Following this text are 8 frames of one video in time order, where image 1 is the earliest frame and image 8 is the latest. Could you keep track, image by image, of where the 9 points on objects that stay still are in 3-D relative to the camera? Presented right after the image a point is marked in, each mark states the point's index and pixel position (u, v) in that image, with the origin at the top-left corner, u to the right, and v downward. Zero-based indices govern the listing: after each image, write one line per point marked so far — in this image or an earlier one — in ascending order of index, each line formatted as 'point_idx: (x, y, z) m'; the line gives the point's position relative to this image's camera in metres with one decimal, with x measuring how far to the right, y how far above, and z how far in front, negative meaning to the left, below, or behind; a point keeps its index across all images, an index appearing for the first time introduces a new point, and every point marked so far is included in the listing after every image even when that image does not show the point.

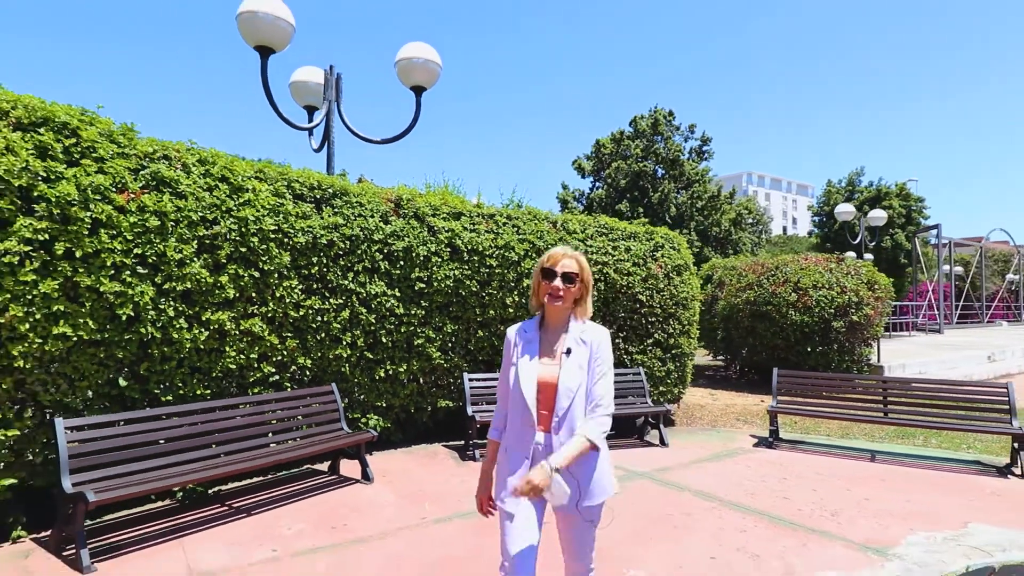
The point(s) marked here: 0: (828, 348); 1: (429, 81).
0: (+5.7, -1.1, +10.8) m
1: (-1.0, +2.6, +7.4) m
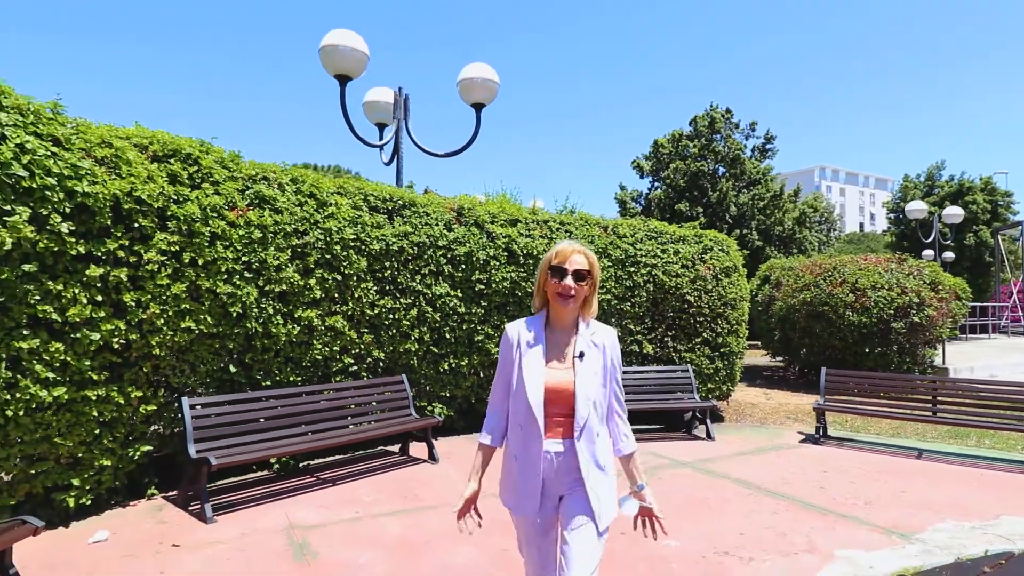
0: (+6.7, -1.1, +10.7) m
1: (-0.3, +2.6, +8.0) m
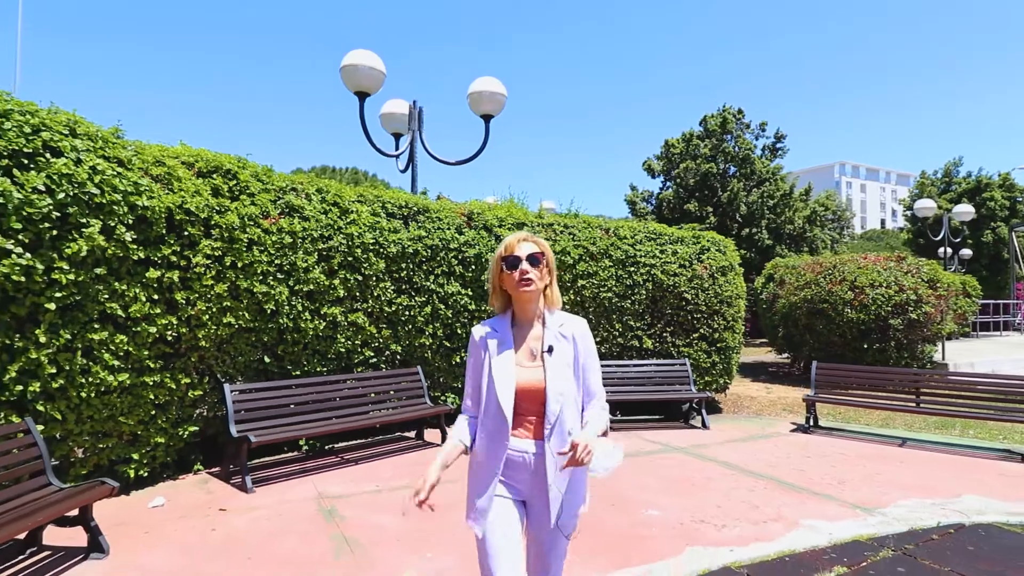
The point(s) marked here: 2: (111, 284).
0: (+6.9, -1.0, +11.1) m
1: (-0.2, +2.6, +8.6) m
2: (-3.0, 0.0, +4.5) m
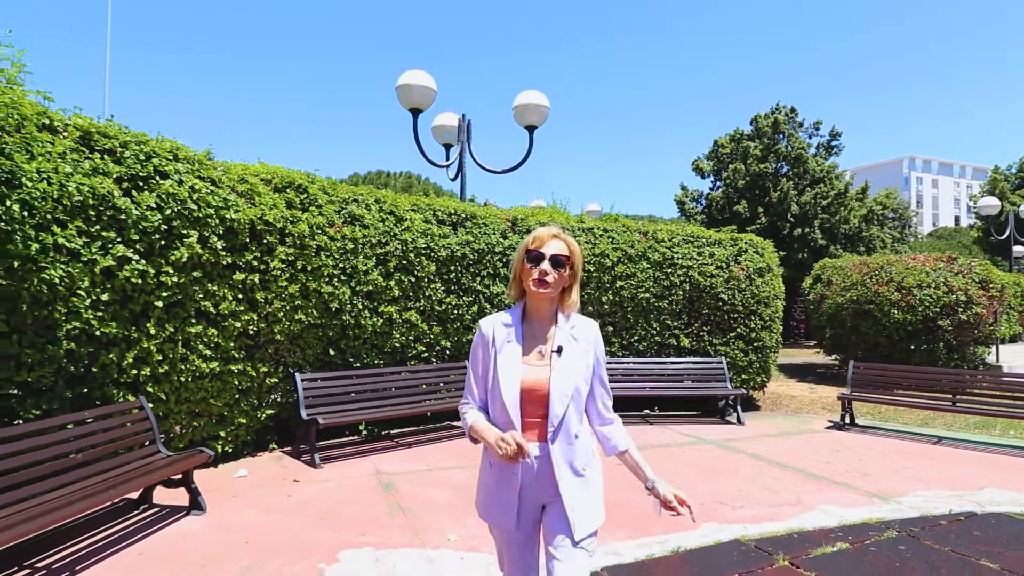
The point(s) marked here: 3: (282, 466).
0: (+7.7, -1.1, +11.0) m
1: (+0.4, +2.6, +9.1) m
2: (-2.7, 0.0, +5.3) m
3: (-2.2, -1.7, +5.8) m
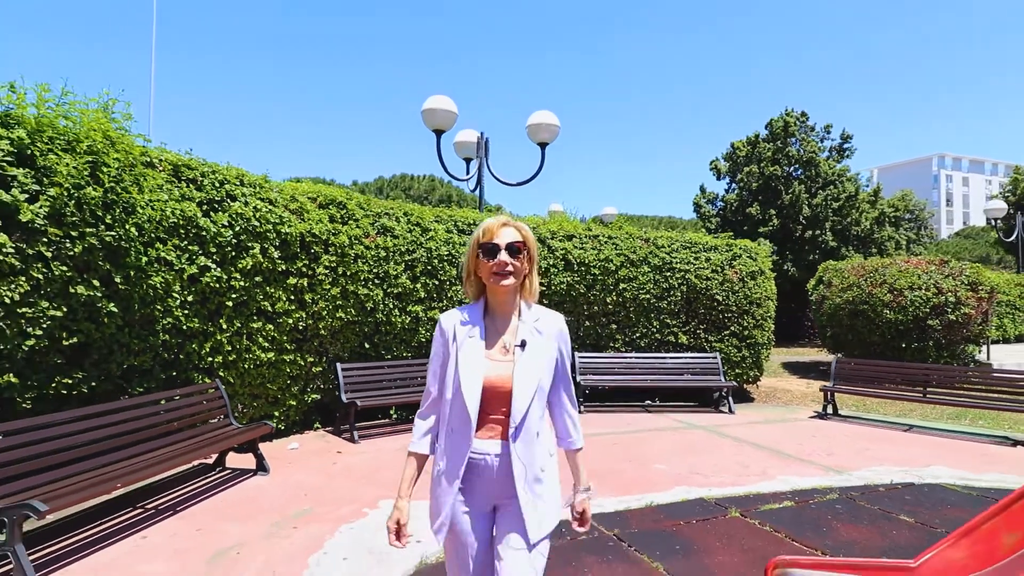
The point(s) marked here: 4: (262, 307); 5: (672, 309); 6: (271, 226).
0: (+8.0, -1.1, +11.6) m
1: (+0.7, +2.5, +10.0) m
2: (-2.6, 0.0, +6.3) m
3: (-2.1, -1.7, +6.8) m
4: (-2.7, -0.2, +6.3) m
5: (+2.5, -0.3, +9.5) m
6: (-2.5, +0.6, +6.3) m
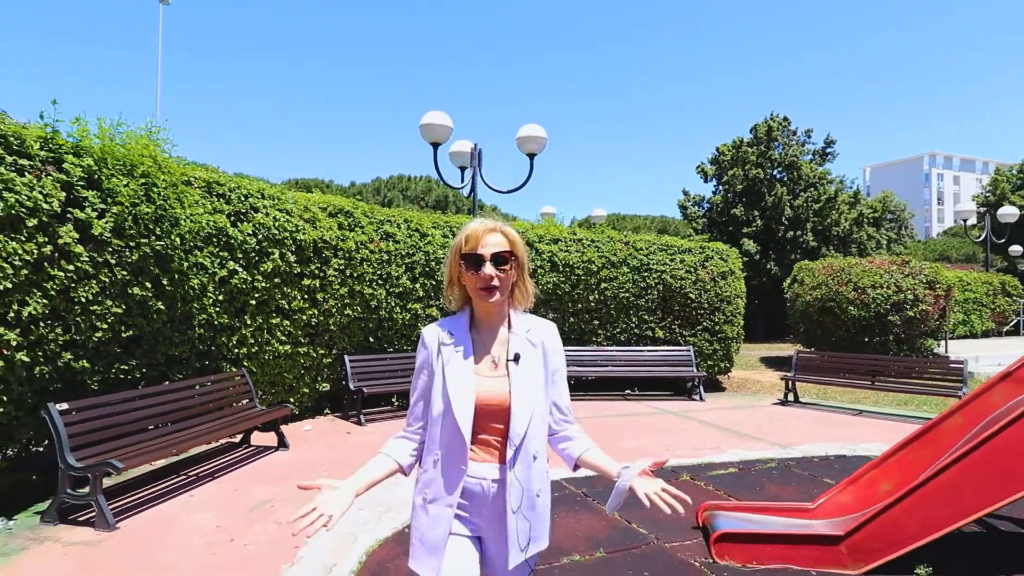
0: (+7.9, -1.1, +12.5) m
1: (+0.5, +2.6, +10.9) m
2: (-2.8, 0.0, +7.2) m
3: (-2.3, -1.7, +7.7) m
4: (-2.8, -0.2, +7.2) m
5: (+2.4, -0.3, +10.4) m
6: (-2.7, +0.6, +7.1) m
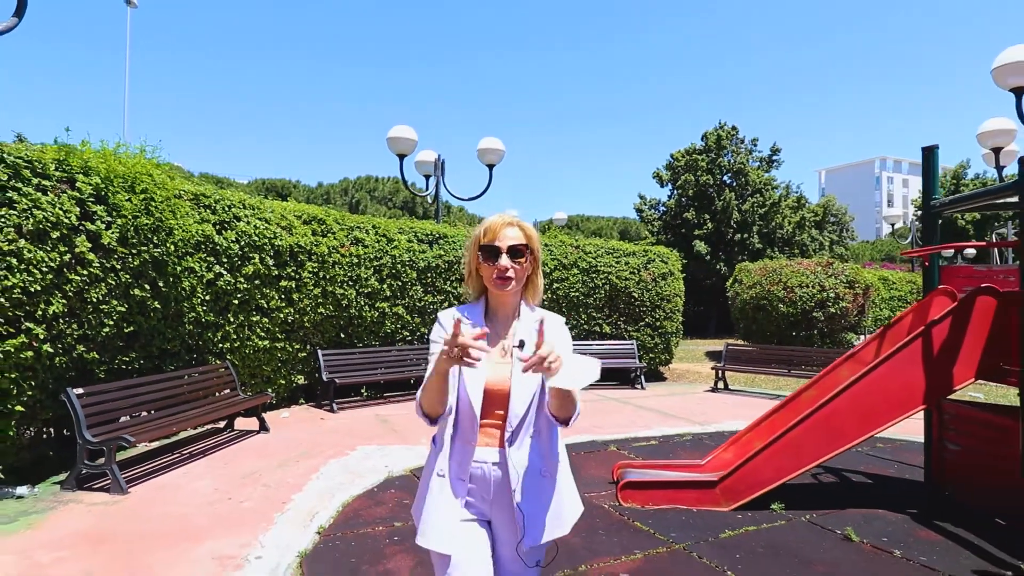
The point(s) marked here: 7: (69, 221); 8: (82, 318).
0: (+7.0, -1.0, +13.9) m
1: (-0.3, +2.6, +11.8) m
2: (-3.3, 0.0, +8.0) m
3: (-2.9, -1.8, +8.5) m
4: (-3.4, -0.2, +8.0) m
5: (+1.6, -0.3, +11.5) m
6: (-3.3, +0.6, +7.9) m
7: (-3.9, +0.6, +5.3) m
8: (-4.0, -0.3, +5.5) m
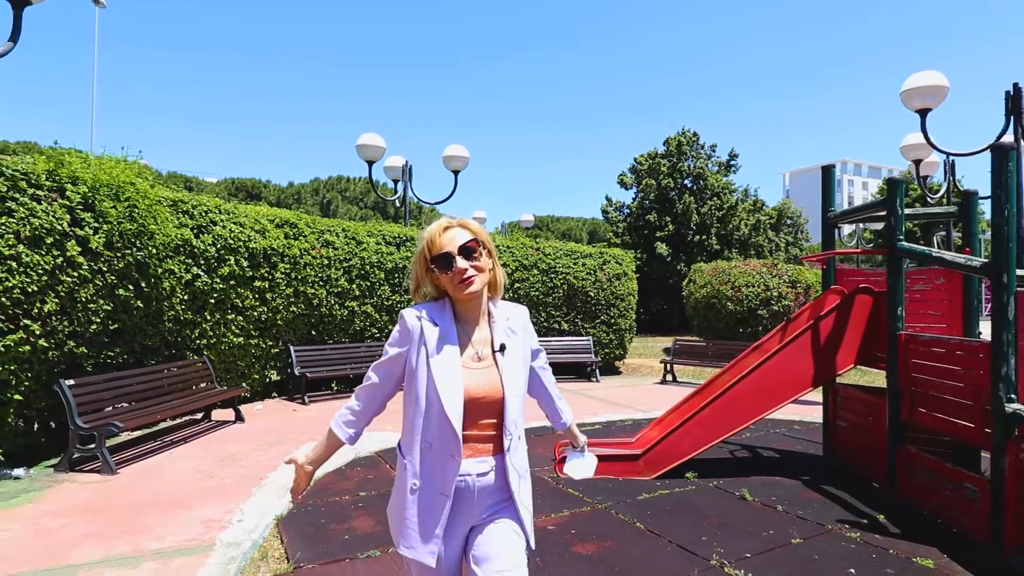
0: (+6.1, -1.0, +14.9) m
1: (-1.0, +2.6, +12.5) m
2: (-3.9, 0.0, +8.5) m
3: (-3.5, -1.8, +9.1) m
4: (-4.0, -0.2, +8.5) m
5: (+0.9, -0.3, +12.2) m
6: (-3.8, +0.6, +8.5) m
7: (-4.4, +0.6, +5.8) m
8: (-4.4, -0.3, +6.0) m
